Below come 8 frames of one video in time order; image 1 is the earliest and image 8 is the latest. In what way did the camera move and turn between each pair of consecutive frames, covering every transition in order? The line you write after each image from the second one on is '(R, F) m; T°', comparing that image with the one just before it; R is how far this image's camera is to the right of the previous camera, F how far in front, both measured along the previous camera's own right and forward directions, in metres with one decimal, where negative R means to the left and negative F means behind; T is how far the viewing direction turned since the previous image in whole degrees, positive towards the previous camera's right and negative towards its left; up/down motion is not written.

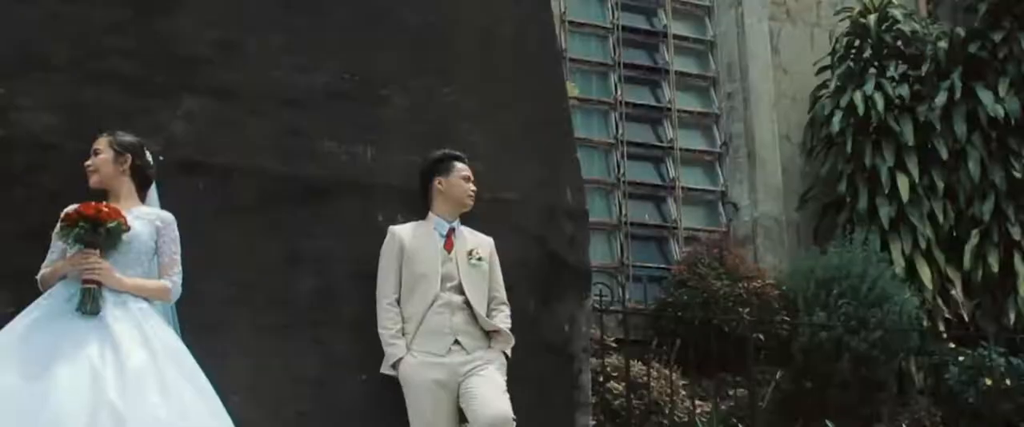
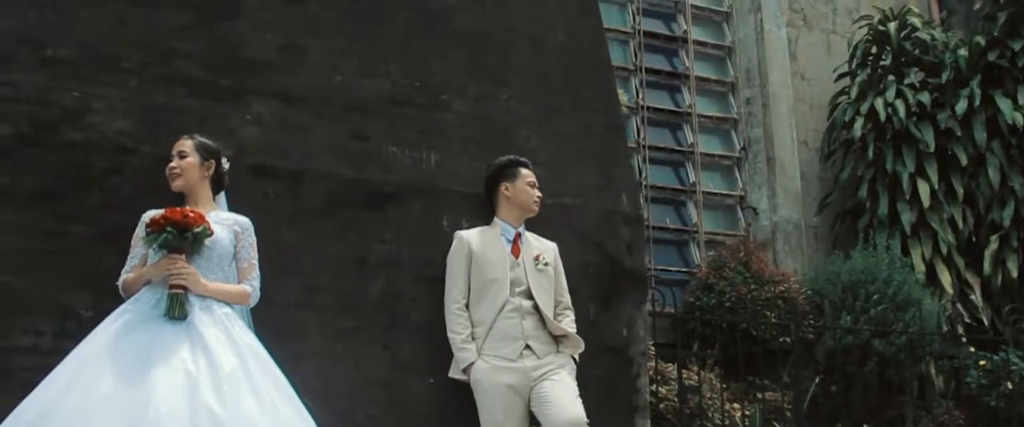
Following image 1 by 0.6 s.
(-0.4, 0.0) m; +1°
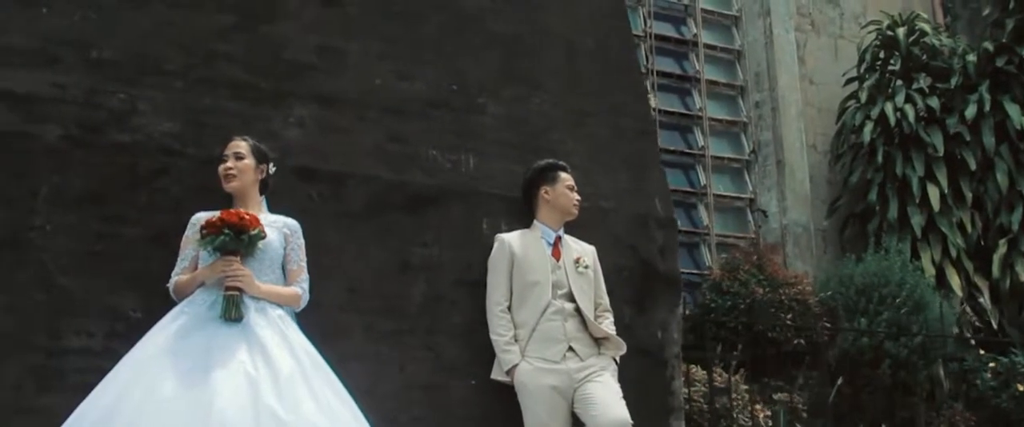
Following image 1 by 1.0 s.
(-0.2, 0.0) m; +1°
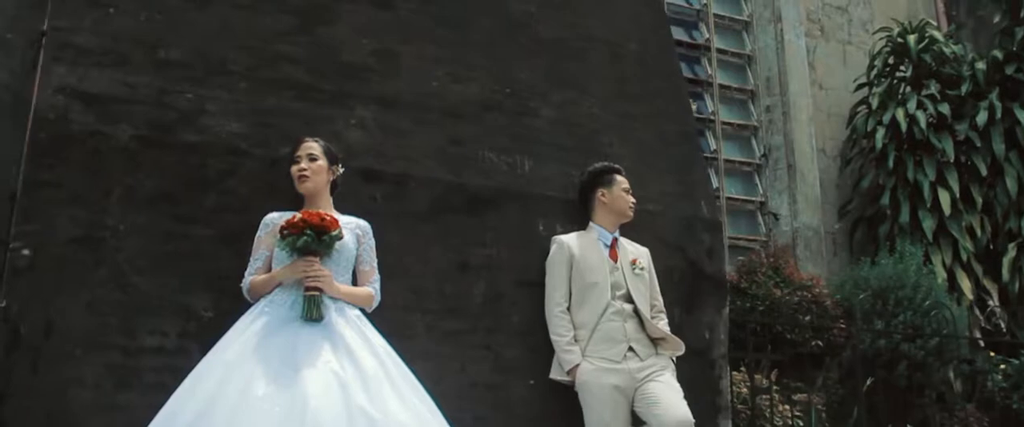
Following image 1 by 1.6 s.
(-0.4, -0.1) m; +2°
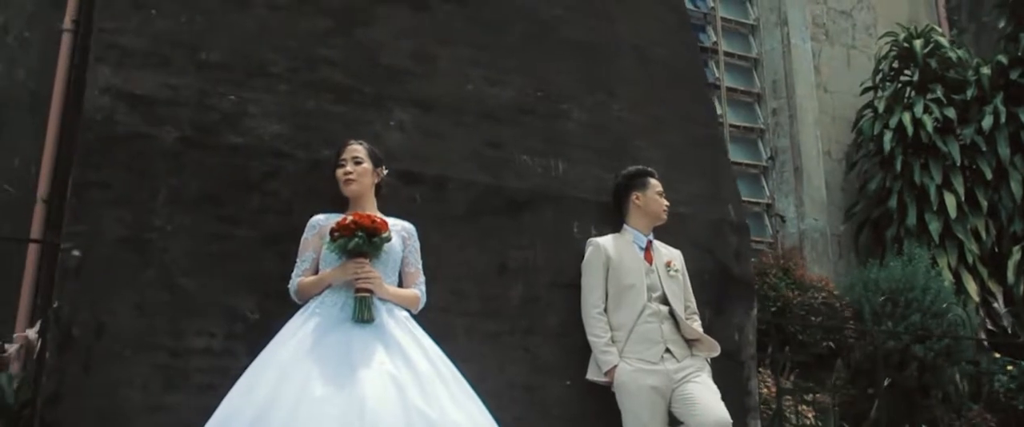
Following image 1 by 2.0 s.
(-0.2, 0.0) m; +1°
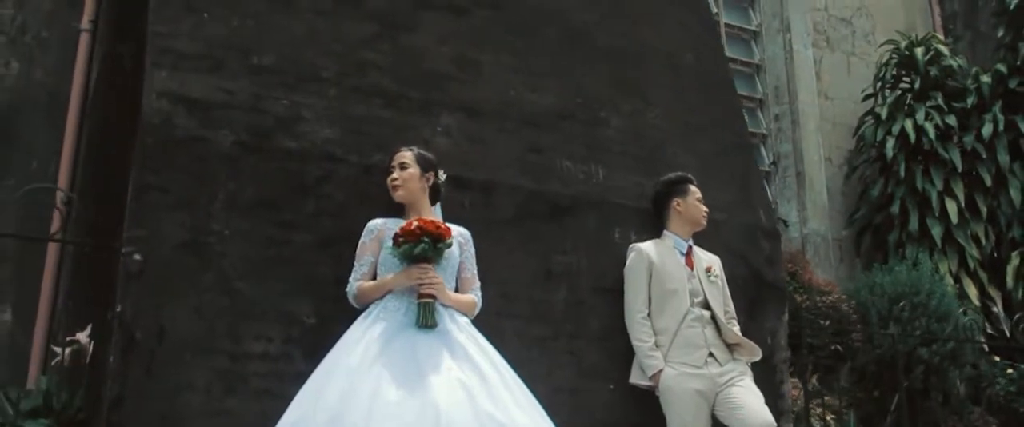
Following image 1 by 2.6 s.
(-0.3, 0.0) m; +2°
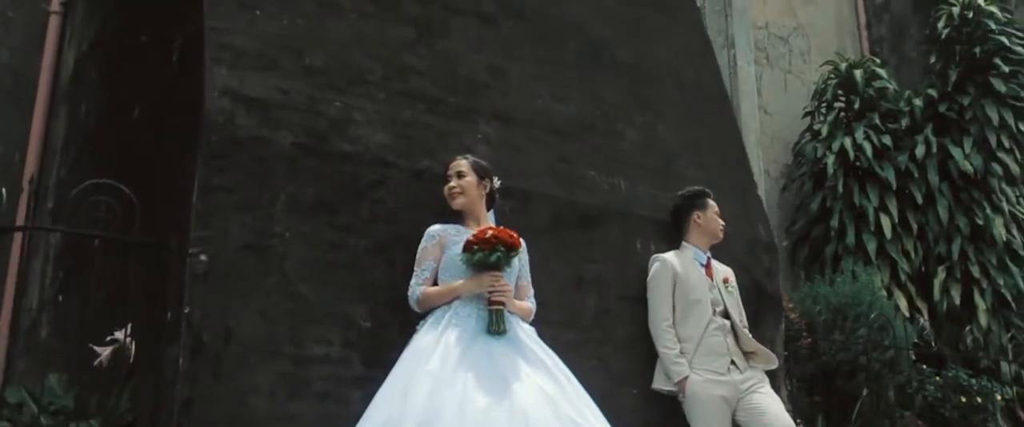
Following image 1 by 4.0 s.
(-0.7, 0.0) m; +7°
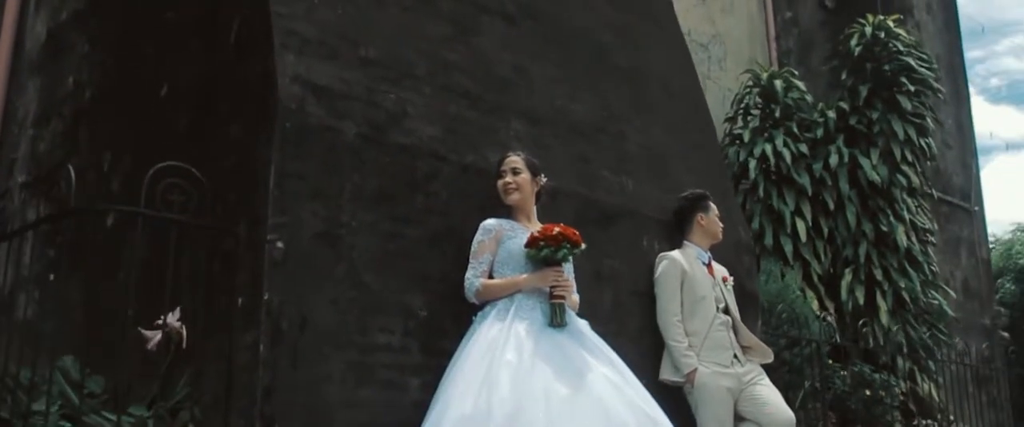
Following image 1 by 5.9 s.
(-0.8, -0.1) m; +9°
